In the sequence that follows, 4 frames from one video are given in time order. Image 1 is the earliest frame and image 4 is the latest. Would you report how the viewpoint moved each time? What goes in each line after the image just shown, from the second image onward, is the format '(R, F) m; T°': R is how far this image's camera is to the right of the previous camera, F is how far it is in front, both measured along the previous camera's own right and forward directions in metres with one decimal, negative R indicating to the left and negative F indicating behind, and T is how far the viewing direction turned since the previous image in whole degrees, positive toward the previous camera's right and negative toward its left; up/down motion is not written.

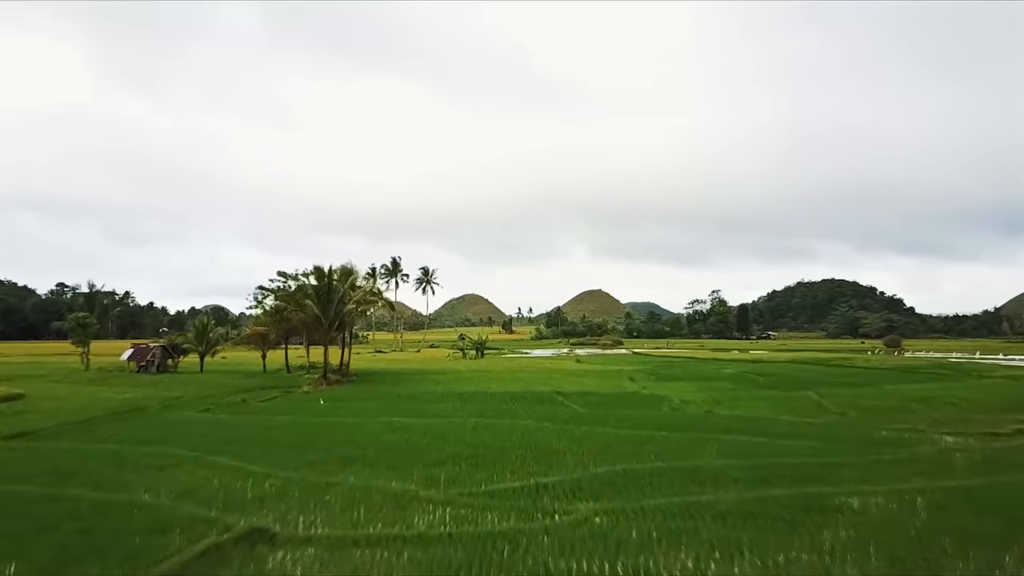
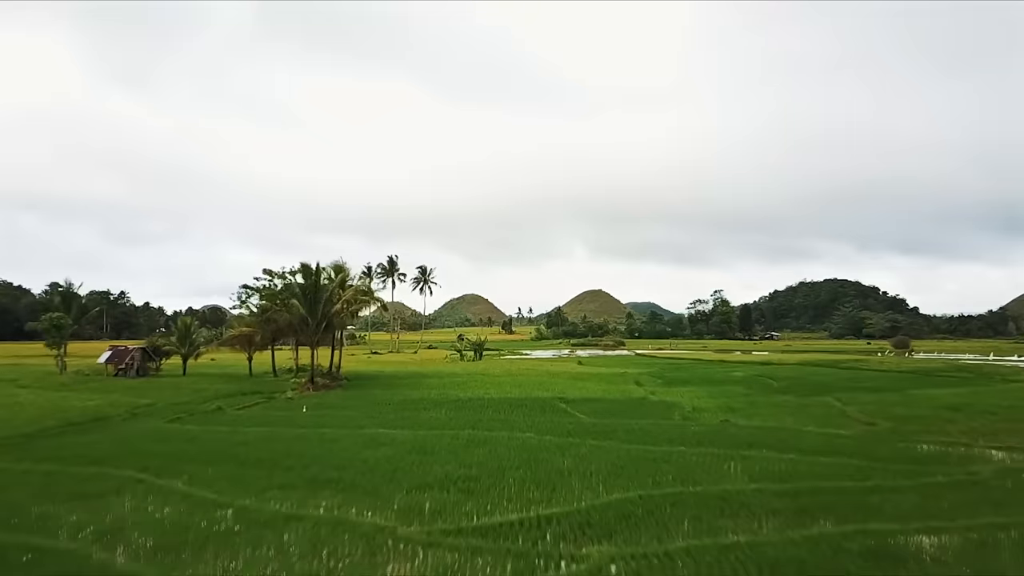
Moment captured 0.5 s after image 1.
(+0.1, +2.1) m; 0°
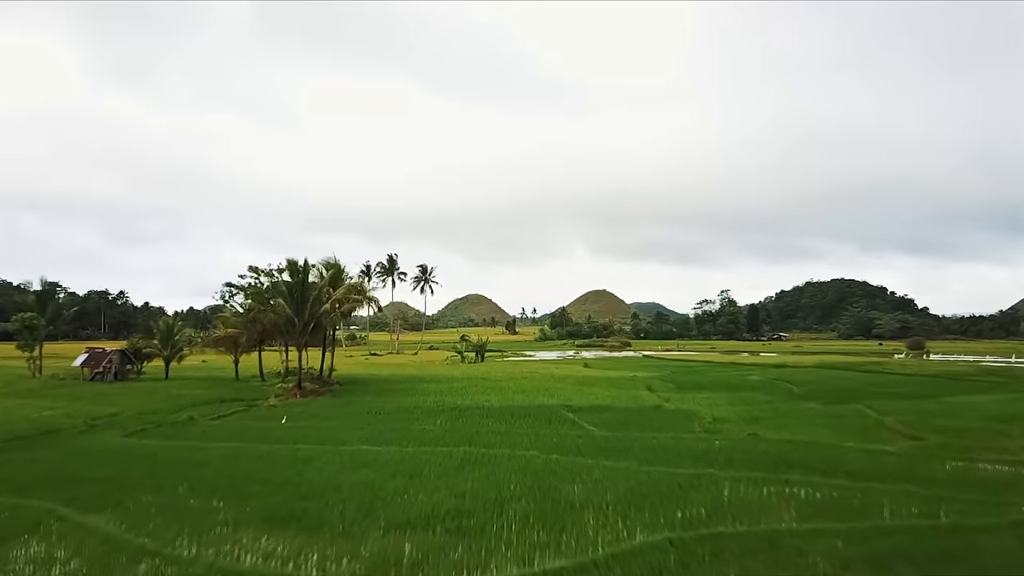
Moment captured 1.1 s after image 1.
(+0.1, +2.4) m; 0°
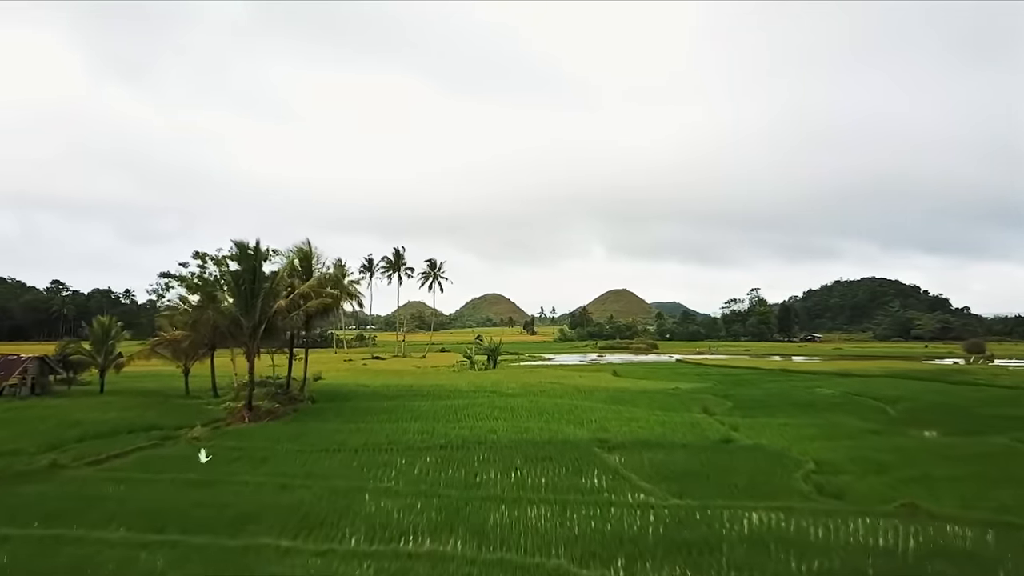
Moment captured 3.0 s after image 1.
(+0.1, +7.5) m; -2°
